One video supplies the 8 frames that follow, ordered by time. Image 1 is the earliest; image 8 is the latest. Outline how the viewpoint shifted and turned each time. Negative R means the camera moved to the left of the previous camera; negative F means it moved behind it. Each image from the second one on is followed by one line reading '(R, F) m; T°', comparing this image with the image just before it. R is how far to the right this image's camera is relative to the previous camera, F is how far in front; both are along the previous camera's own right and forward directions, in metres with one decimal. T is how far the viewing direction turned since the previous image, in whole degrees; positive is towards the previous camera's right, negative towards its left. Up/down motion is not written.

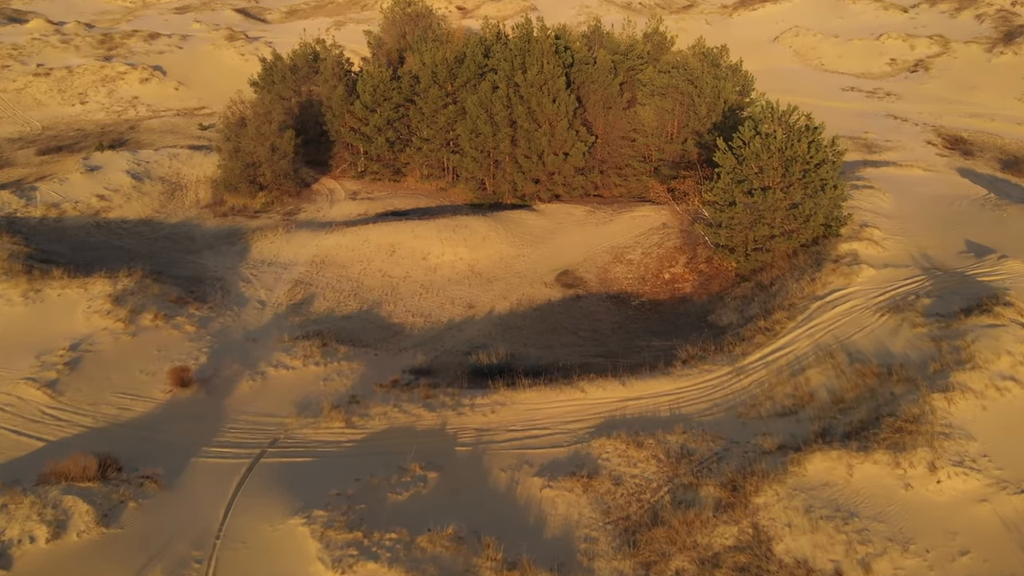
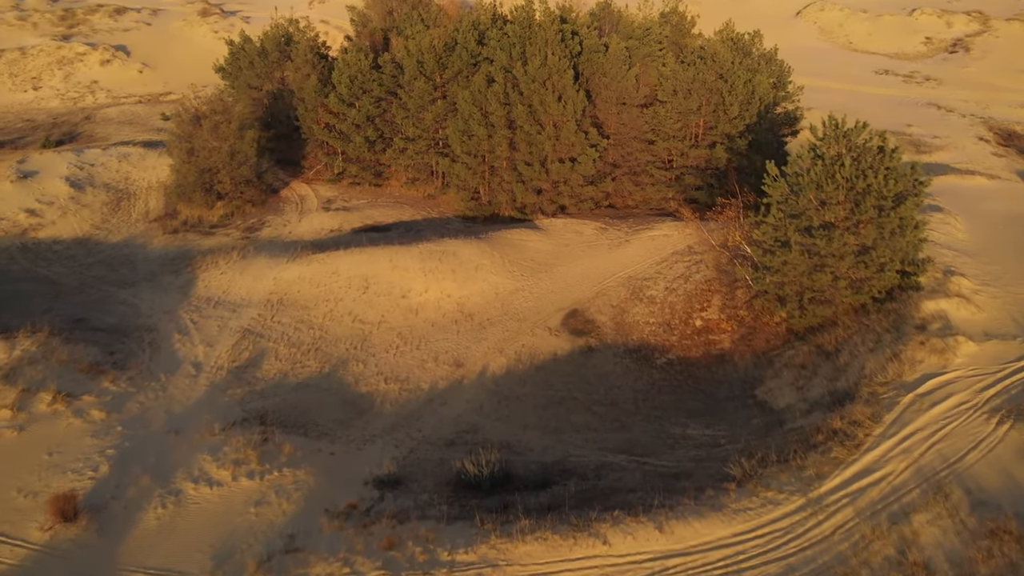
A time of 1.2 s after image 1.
(+0.1, +4.4) m; 0°
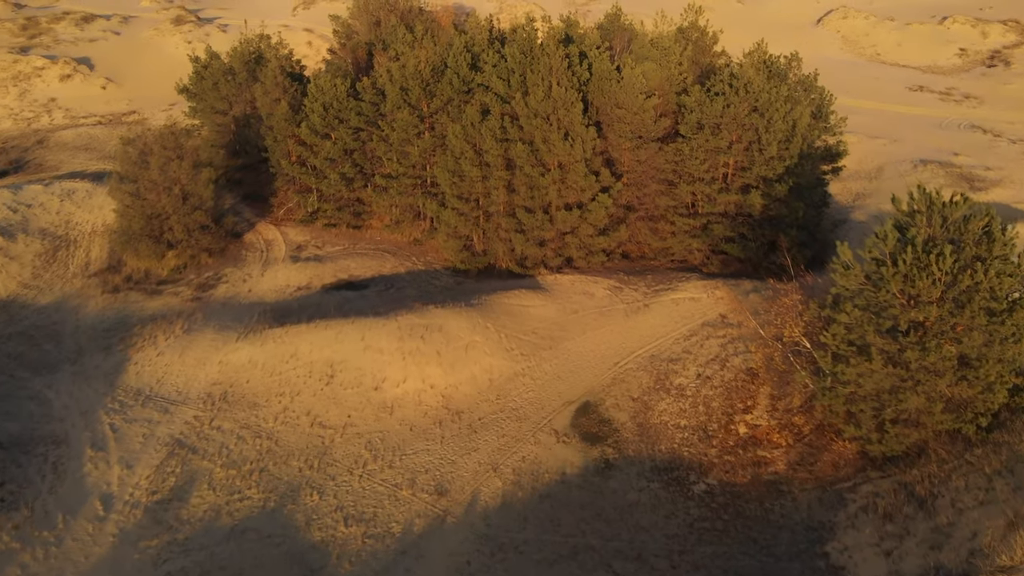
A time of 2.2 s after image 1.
(0.0, +3.9) m; 0°
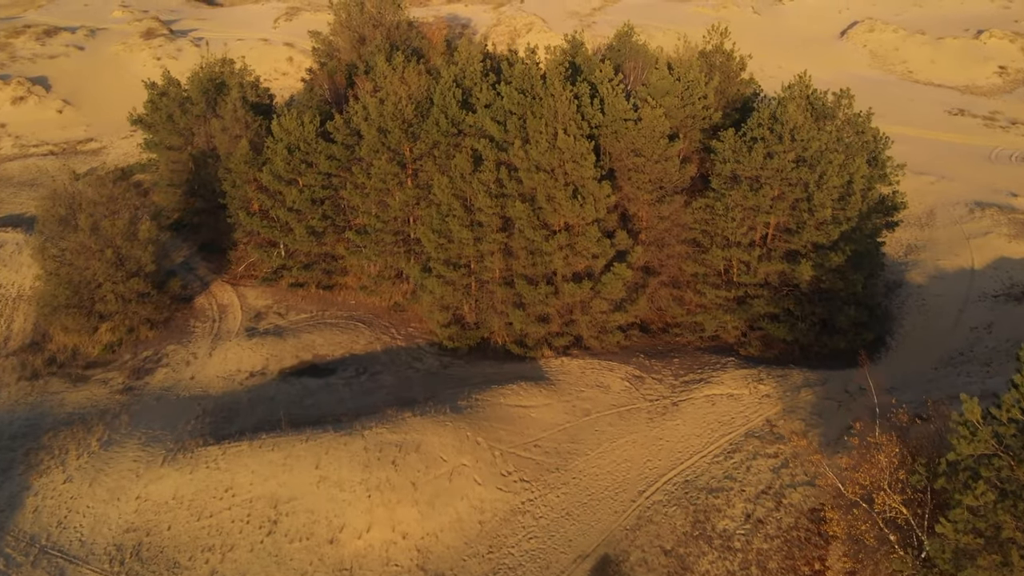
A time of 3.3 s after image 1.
(0.0, +3.9) m; 0°
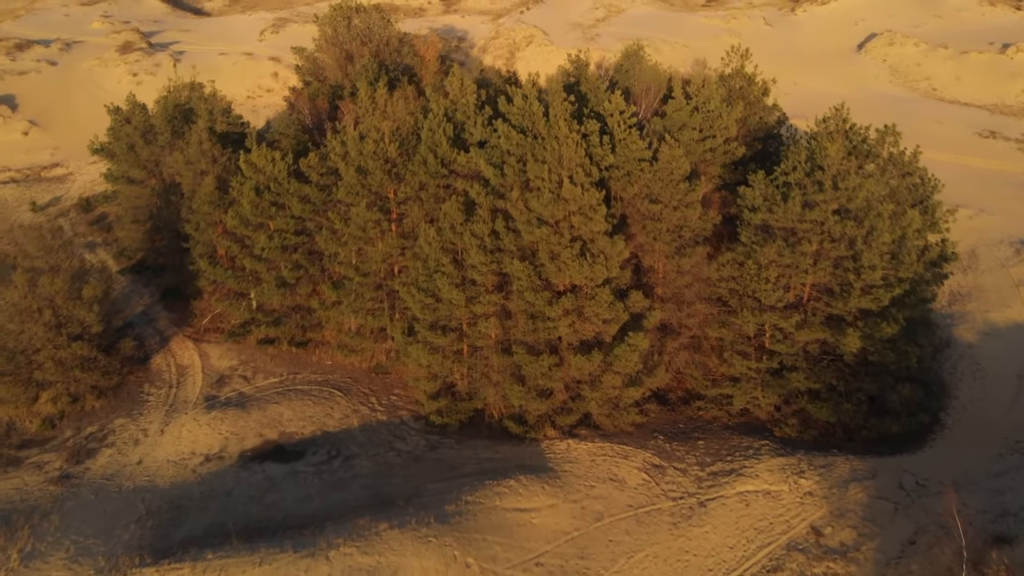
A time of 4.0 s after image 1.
(0.0, +2.6) m; 0°
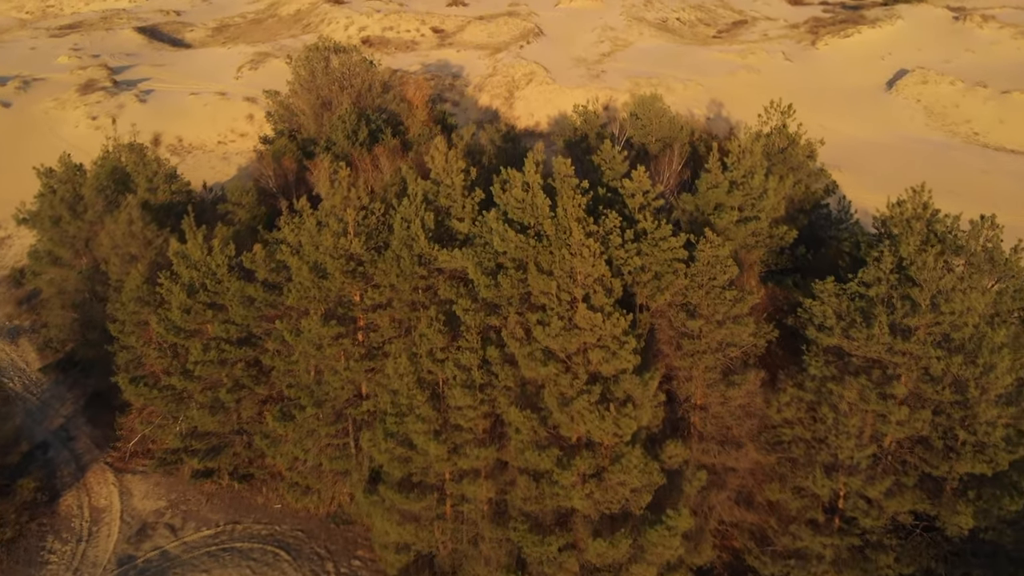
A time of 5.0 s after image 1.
(0.0, +3.9) m; 0°
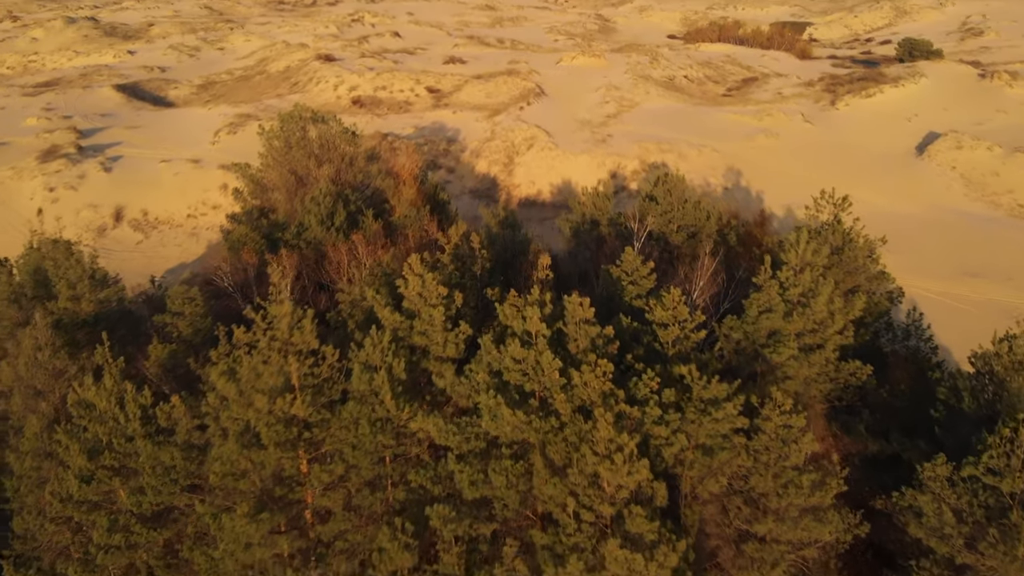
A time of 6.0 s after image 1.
(0.0, +3.5) m; 0°
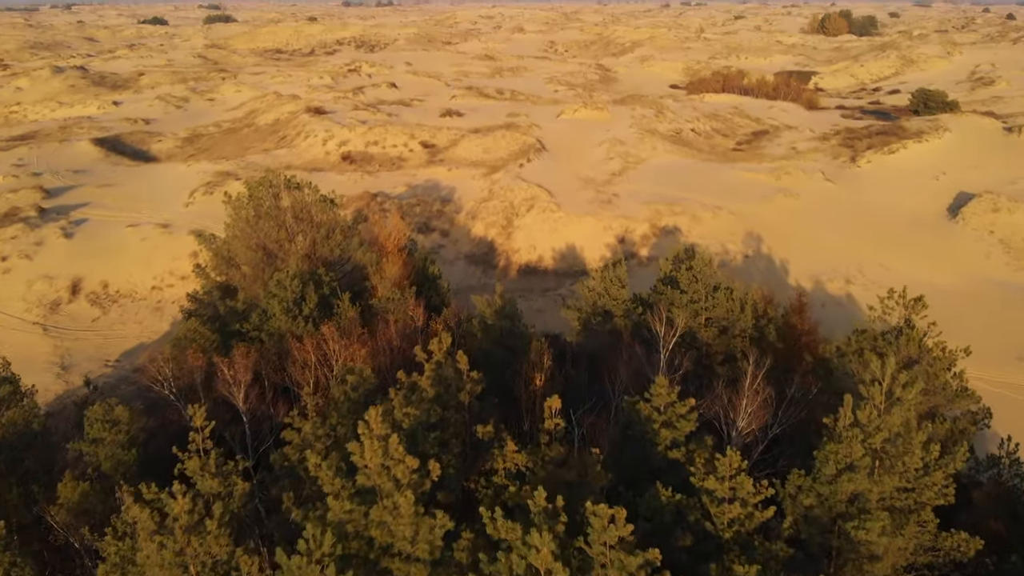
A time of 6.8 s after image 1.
(0.0, +3.2) m; 0°
